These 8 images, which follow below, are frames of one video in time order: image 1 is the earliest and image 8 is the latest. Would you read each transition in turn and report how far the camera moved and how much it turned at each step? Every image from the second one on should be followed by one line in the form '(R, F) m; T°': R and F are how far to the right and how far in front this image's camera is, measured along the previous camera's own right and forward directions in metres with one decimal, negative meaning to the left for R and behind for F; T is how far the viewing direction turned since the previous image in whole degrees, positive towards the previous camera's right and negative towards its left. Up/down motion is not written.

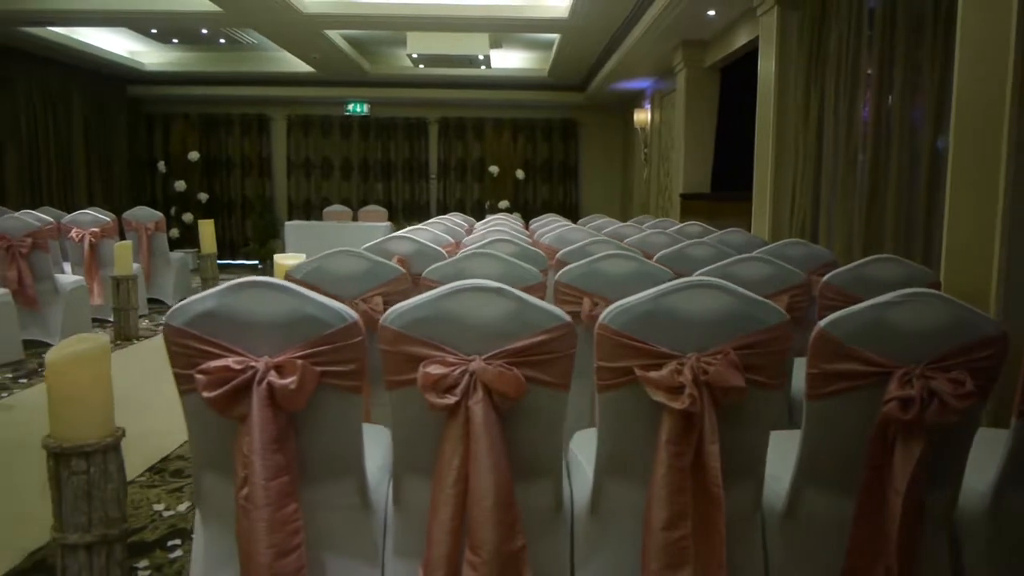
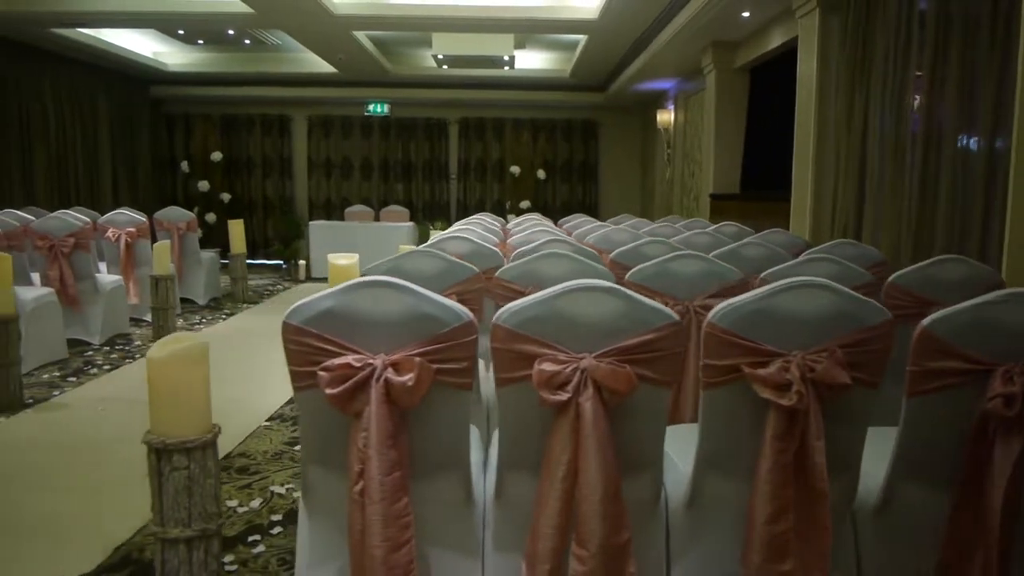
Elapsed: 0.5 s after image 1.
(-0.2, 0.0) m; 0°
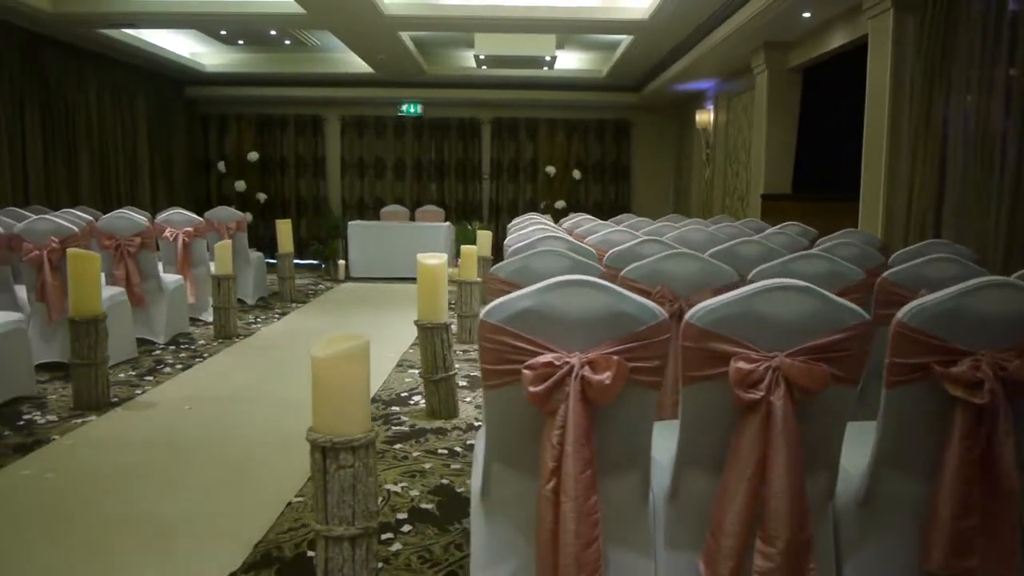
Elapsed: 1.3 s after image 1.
(-0.4, 0.0) m; 0°
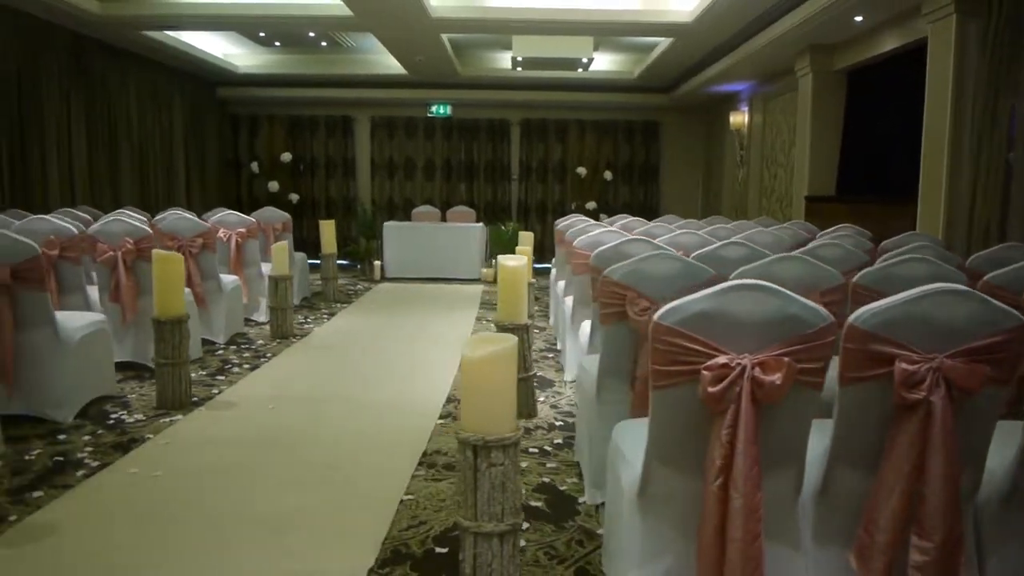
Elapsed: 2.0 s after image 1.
(-0.4, -0.1) m; 0°
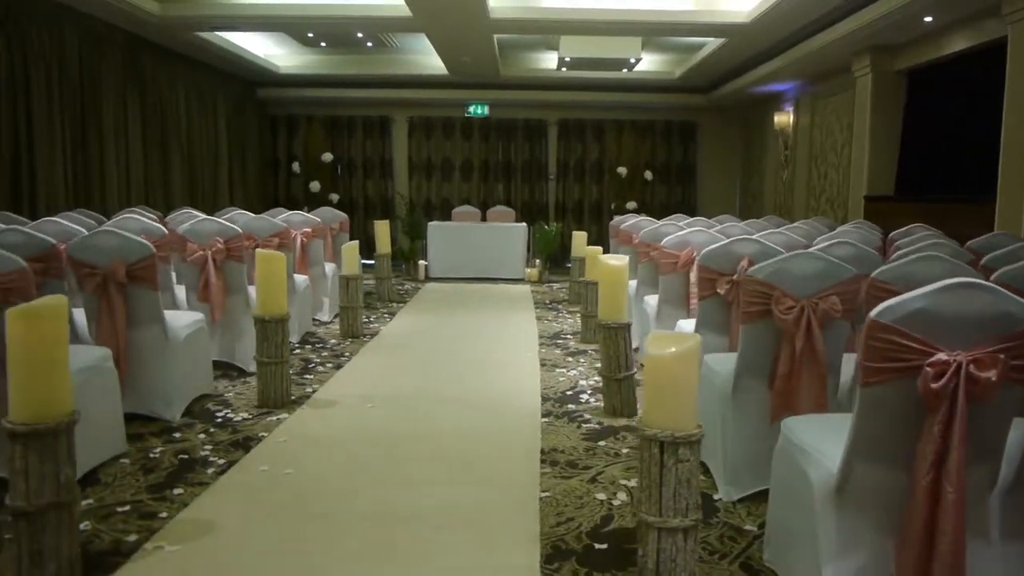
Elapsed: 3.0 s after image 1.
(-0.5, 0.0) m; 0°
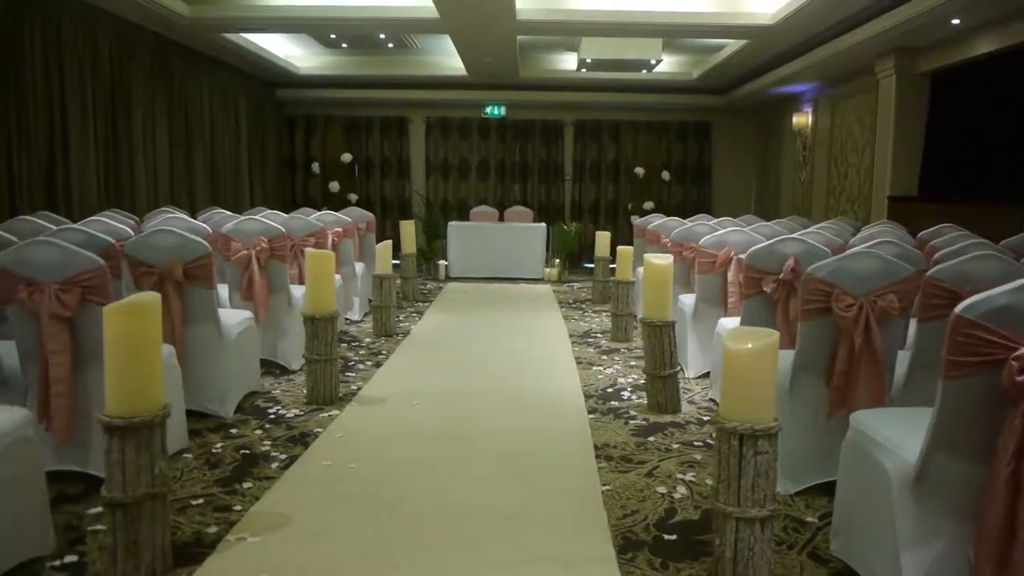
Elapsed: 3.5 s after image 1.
(-0.2, -0.1) m; 0°
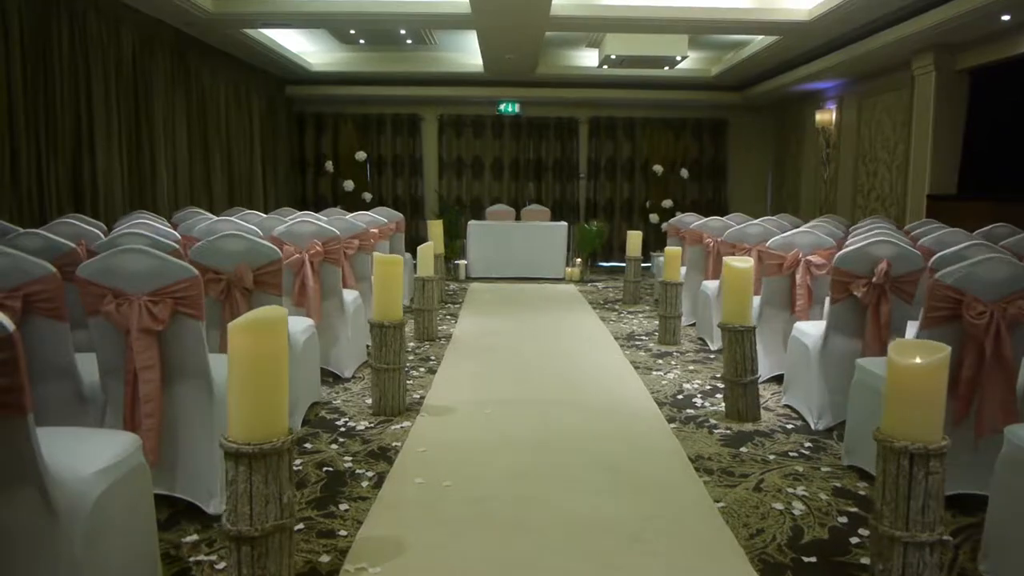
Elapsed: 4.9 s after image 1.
(-0.4, +0.1) m; +1°
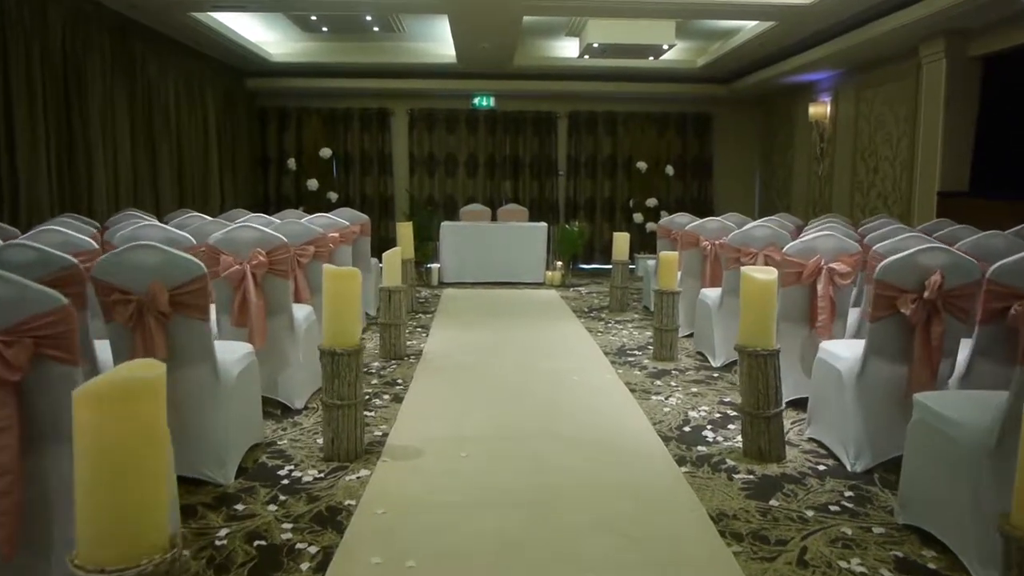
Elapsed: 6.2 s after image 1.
(0.0, +0.6) m; +2°
